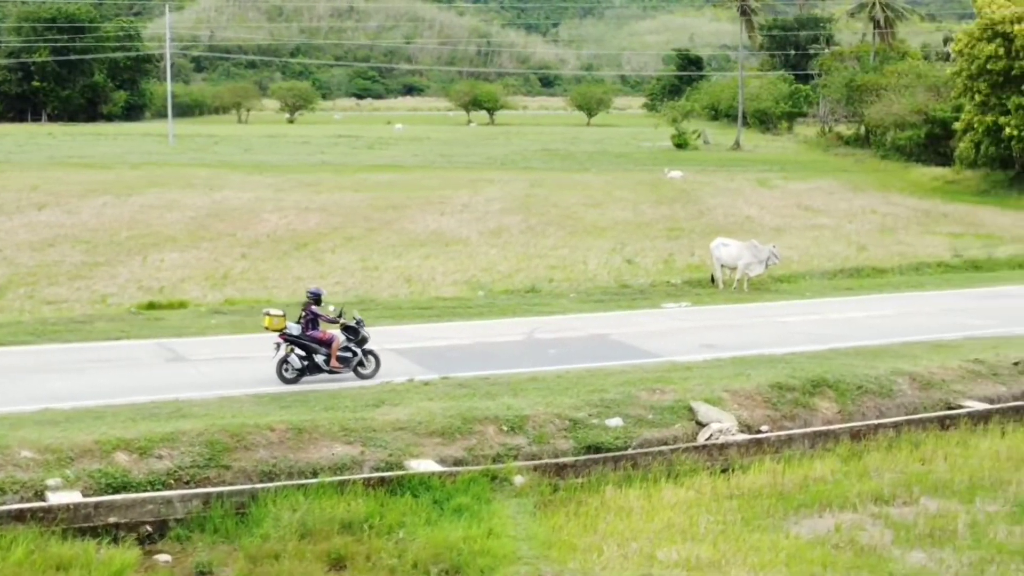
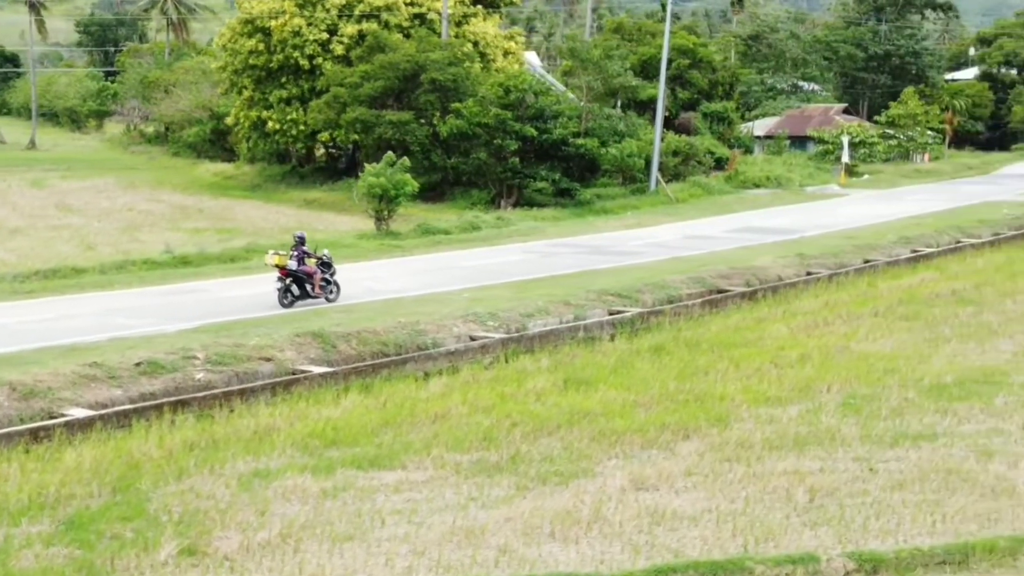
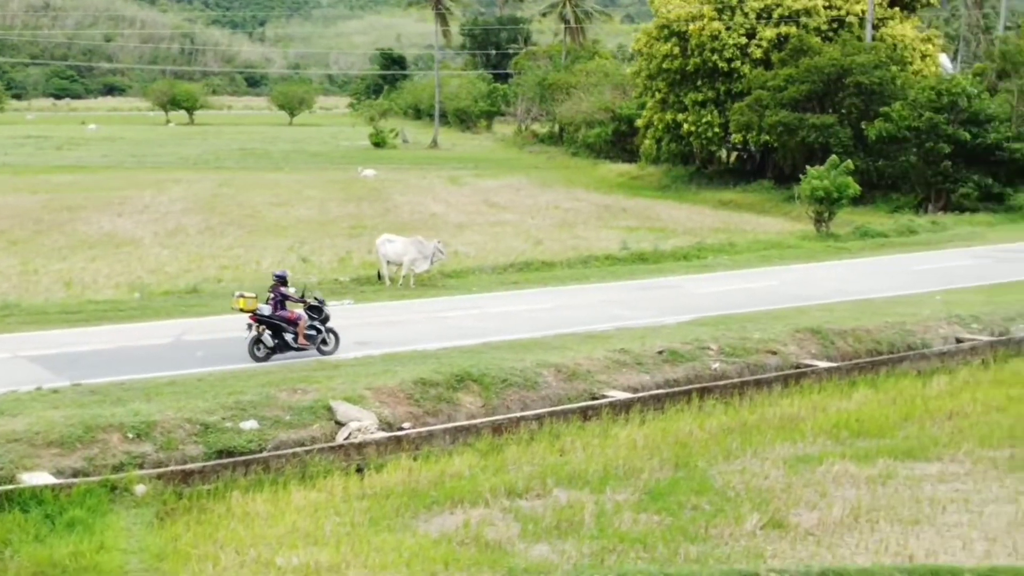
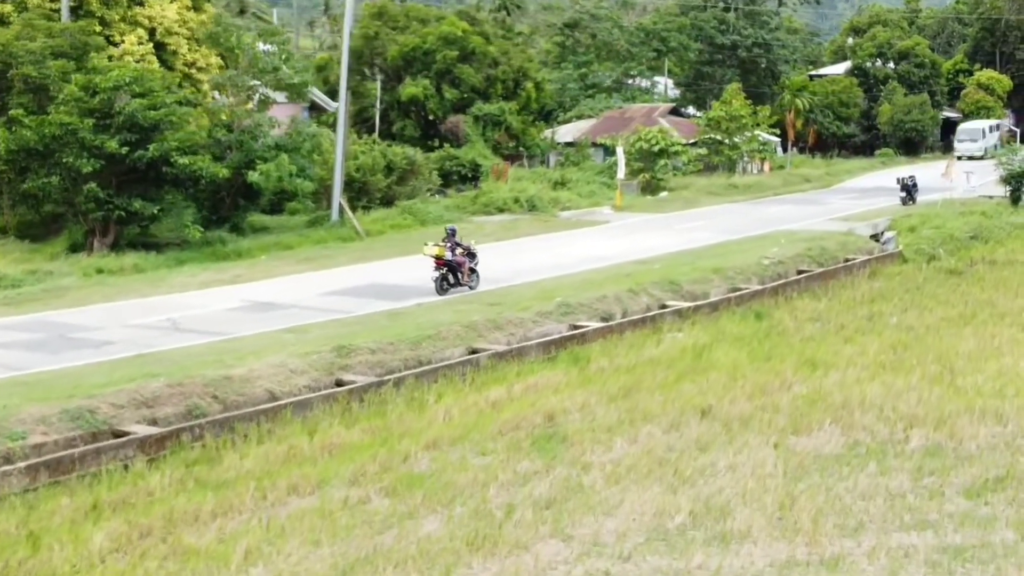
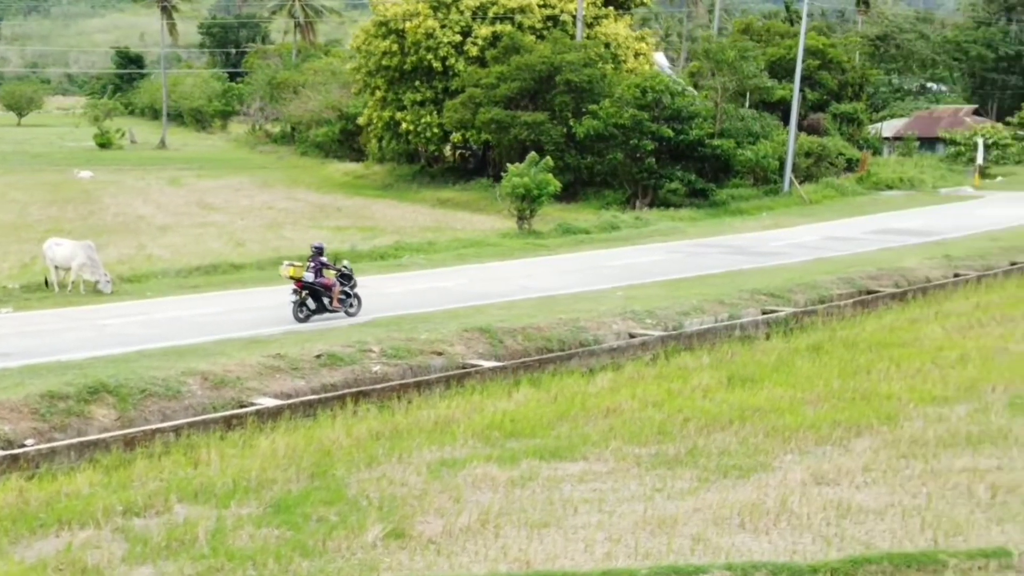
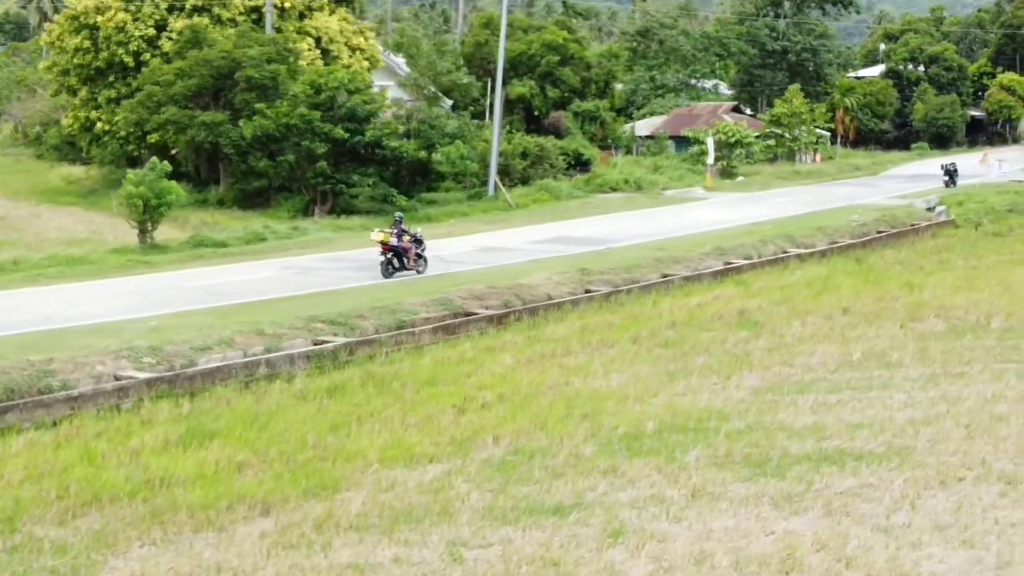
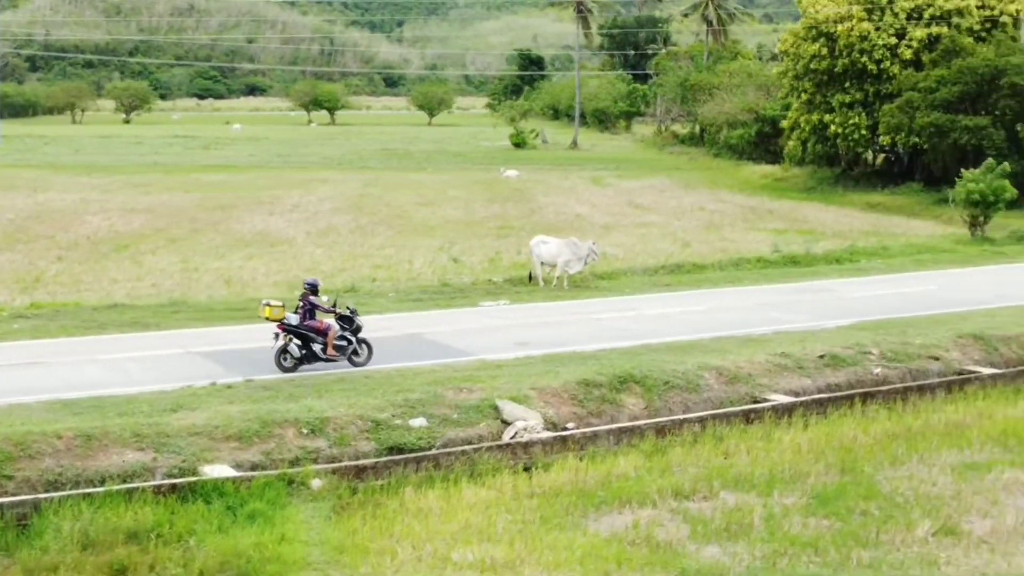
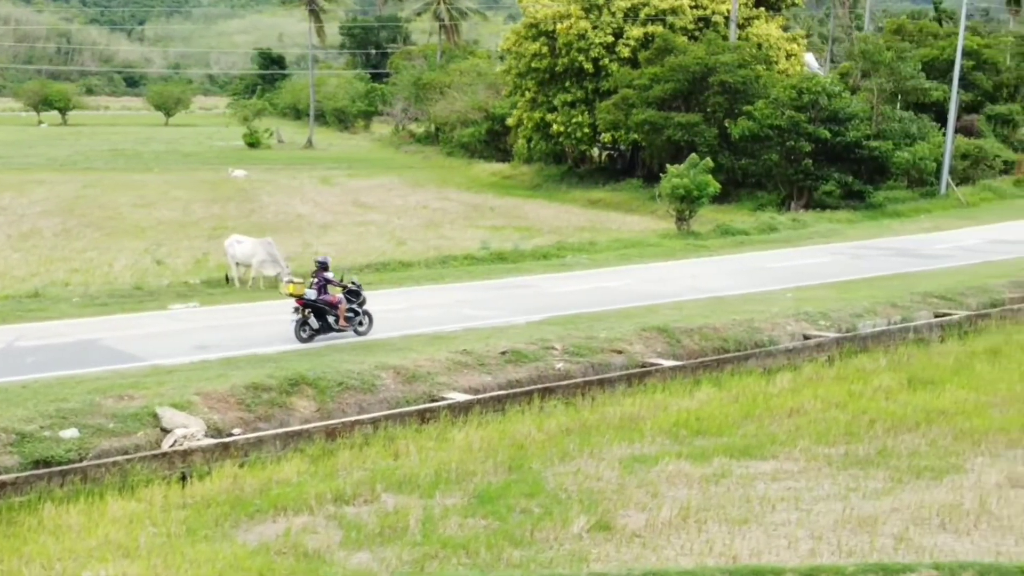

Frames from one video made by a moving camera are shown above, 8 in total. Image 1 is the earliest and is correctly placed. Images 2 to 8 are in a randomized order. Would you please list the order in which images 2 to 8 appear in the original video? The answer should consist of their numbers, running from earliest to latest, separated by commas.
7, 3, 8, 5, 2, 6, 4
